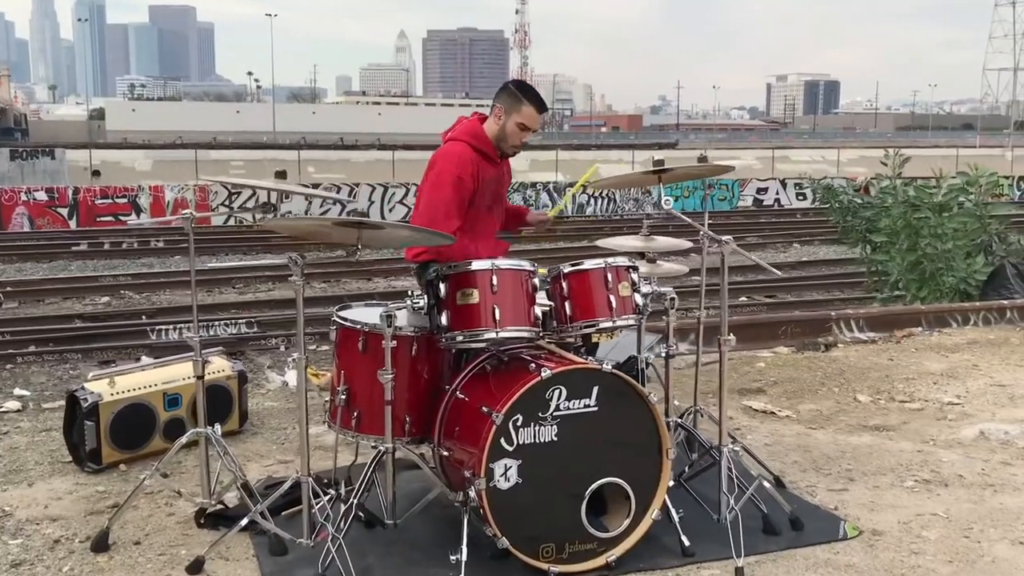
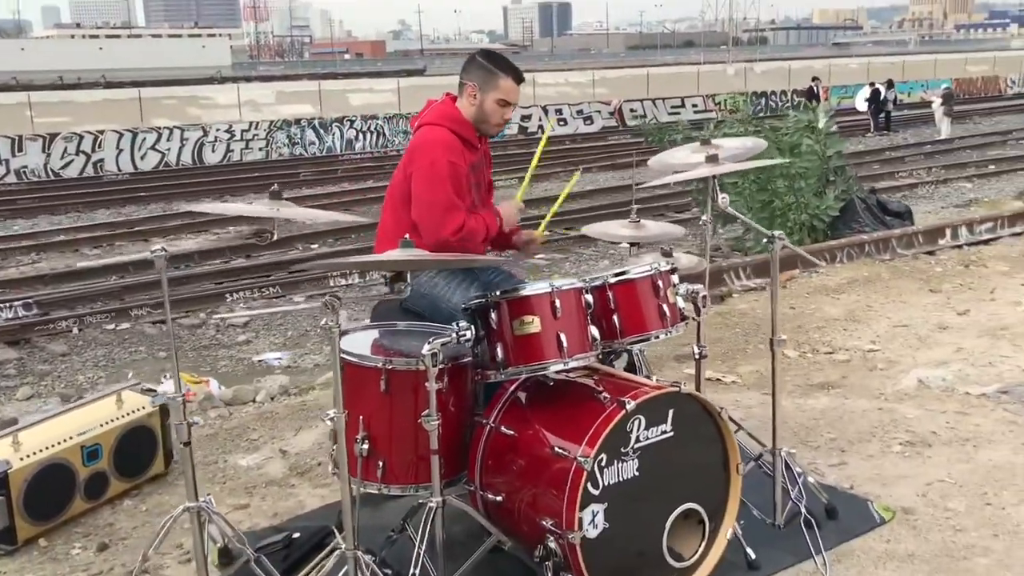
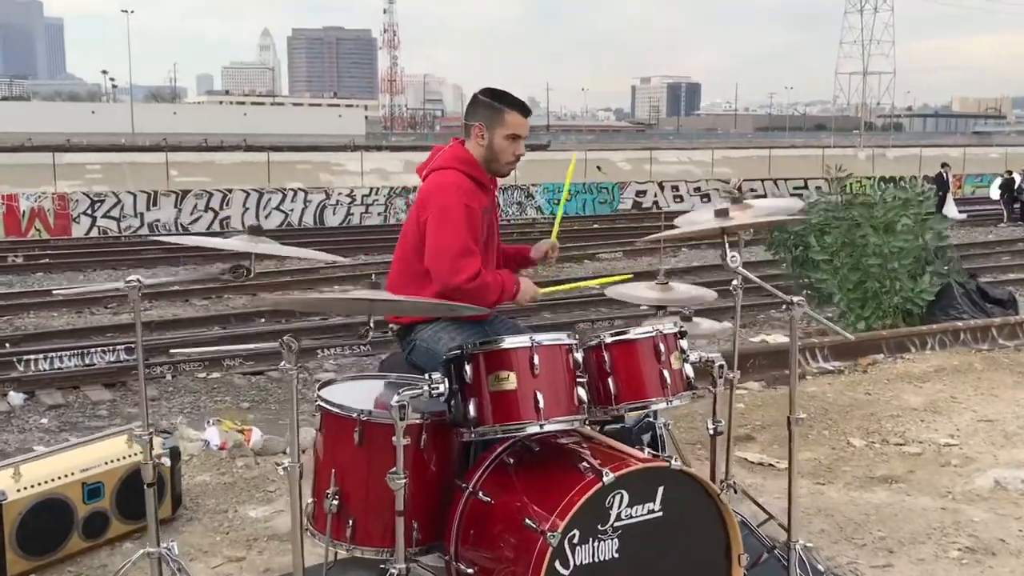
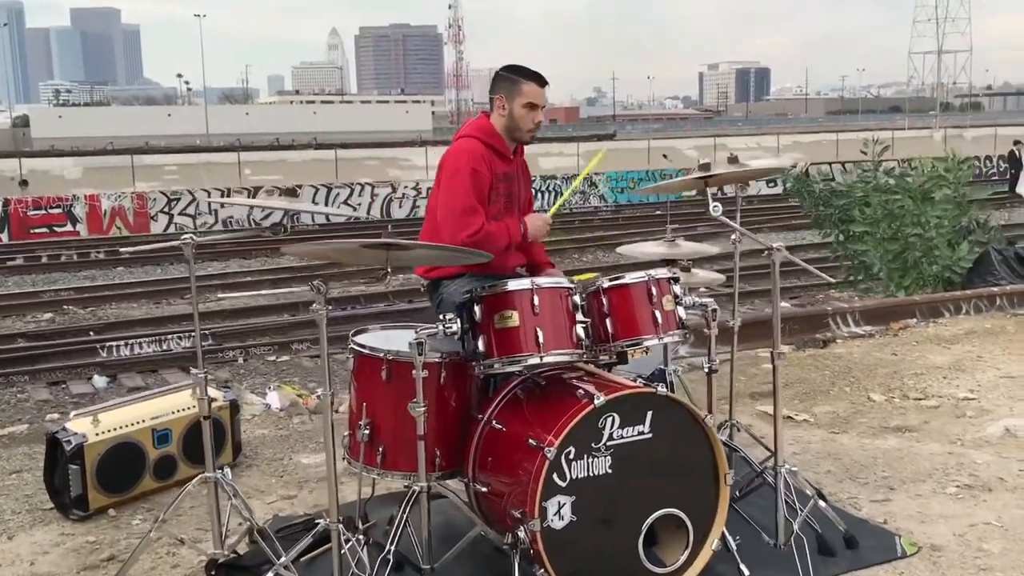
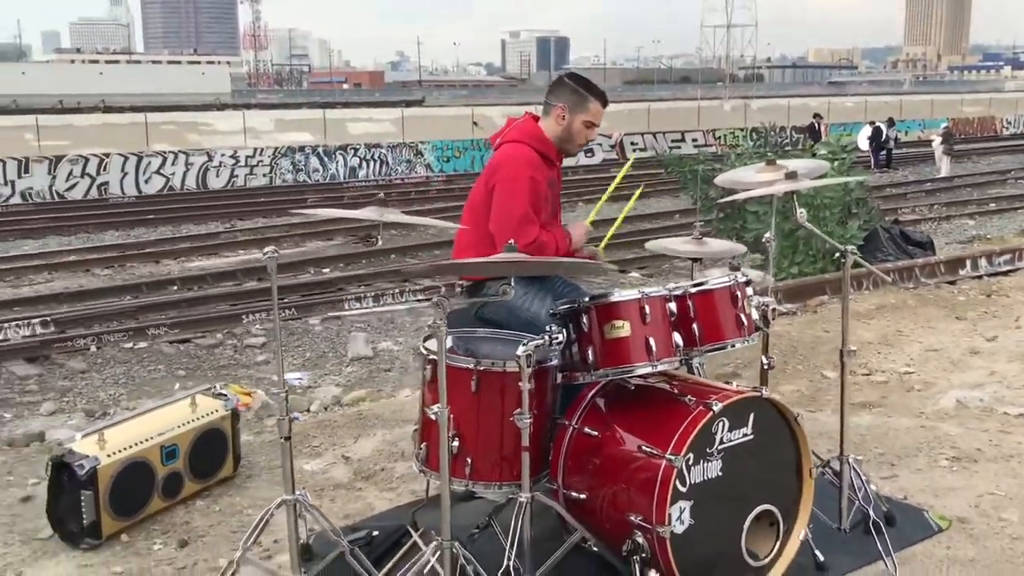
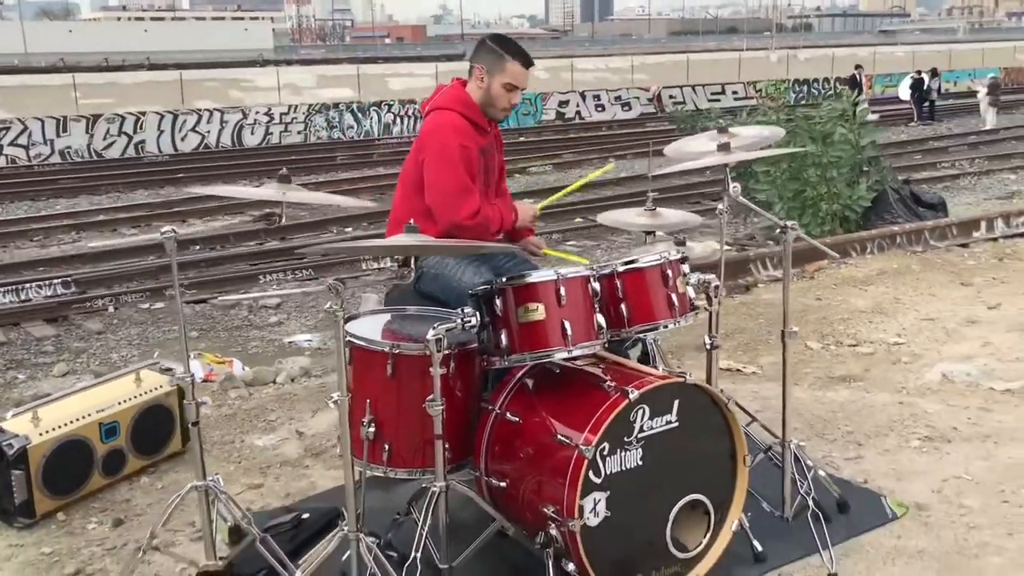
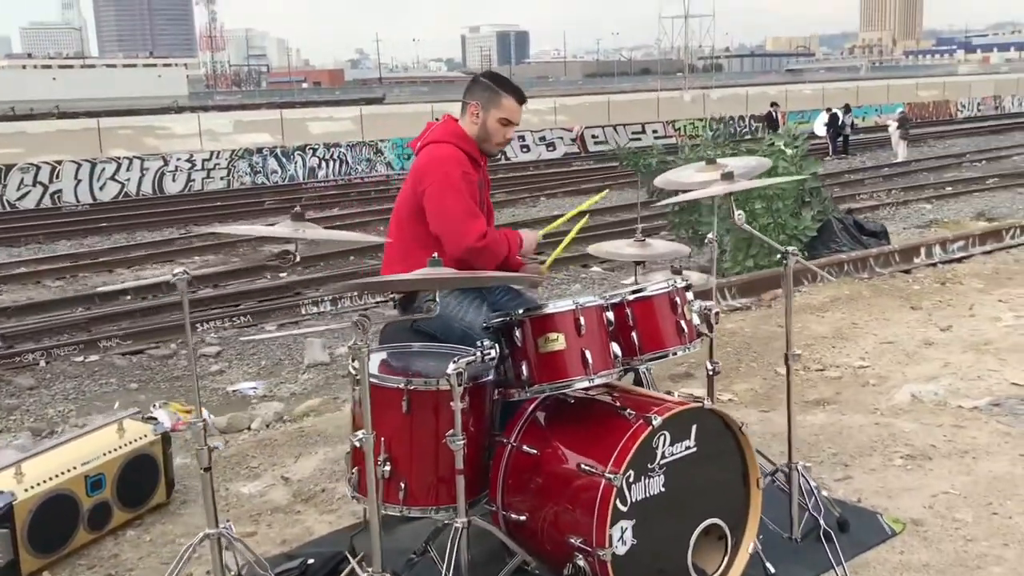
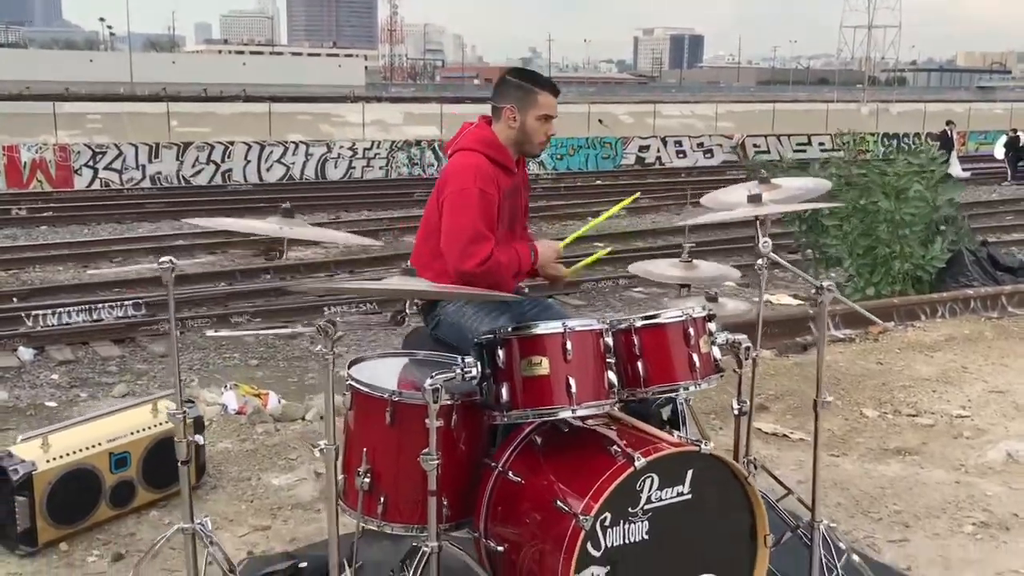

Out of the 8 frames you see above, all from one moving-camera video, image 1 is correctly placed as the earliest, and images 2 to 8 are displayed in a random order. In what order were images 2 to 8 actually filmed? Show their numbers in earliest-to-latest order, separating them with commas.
4, 3, 8, 6, 2, 7, 5
